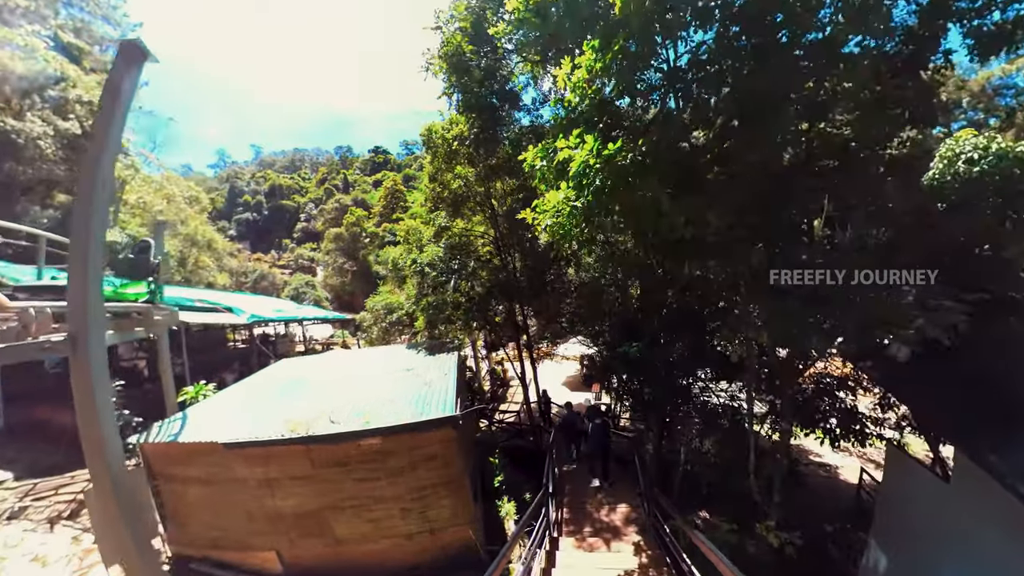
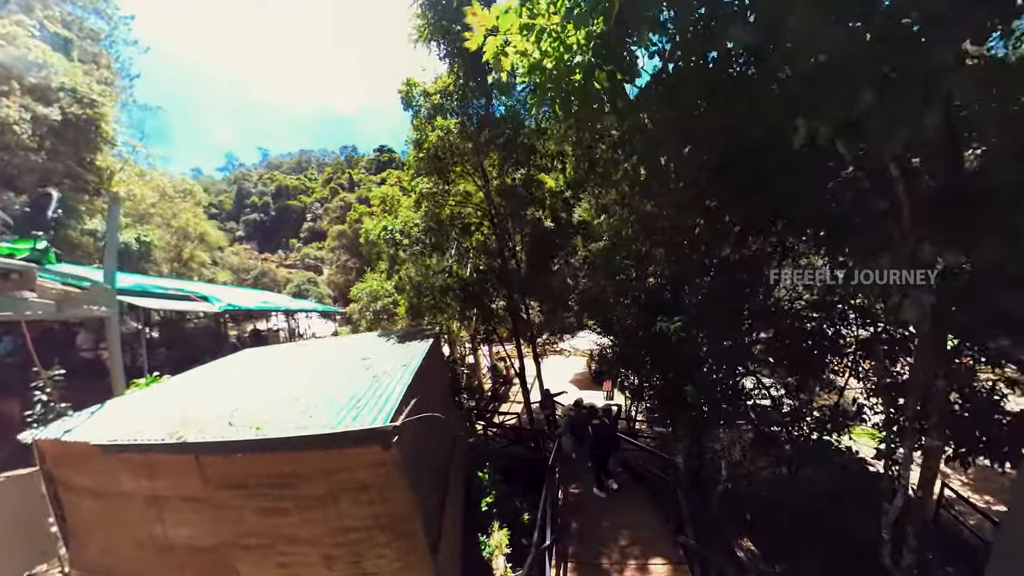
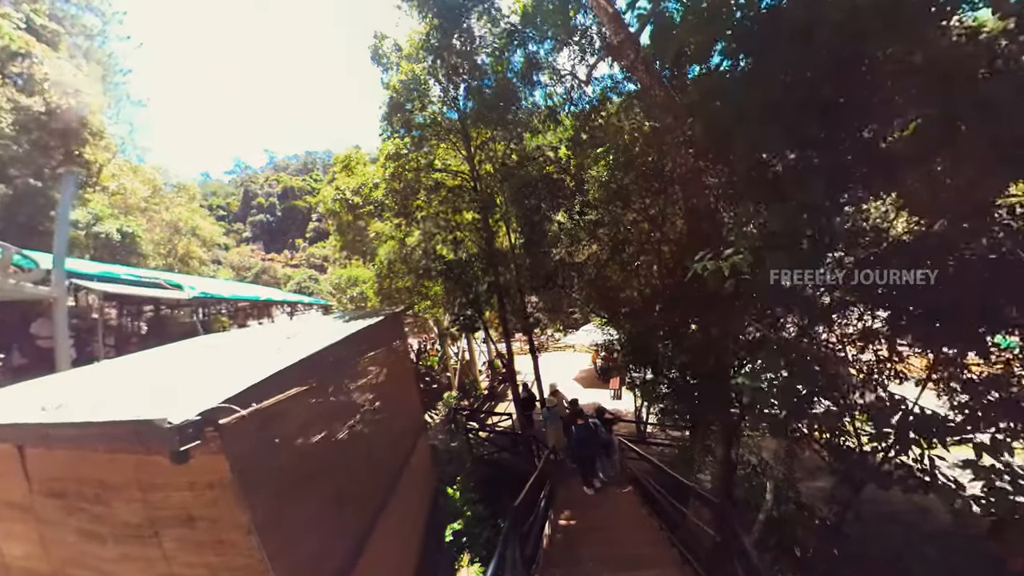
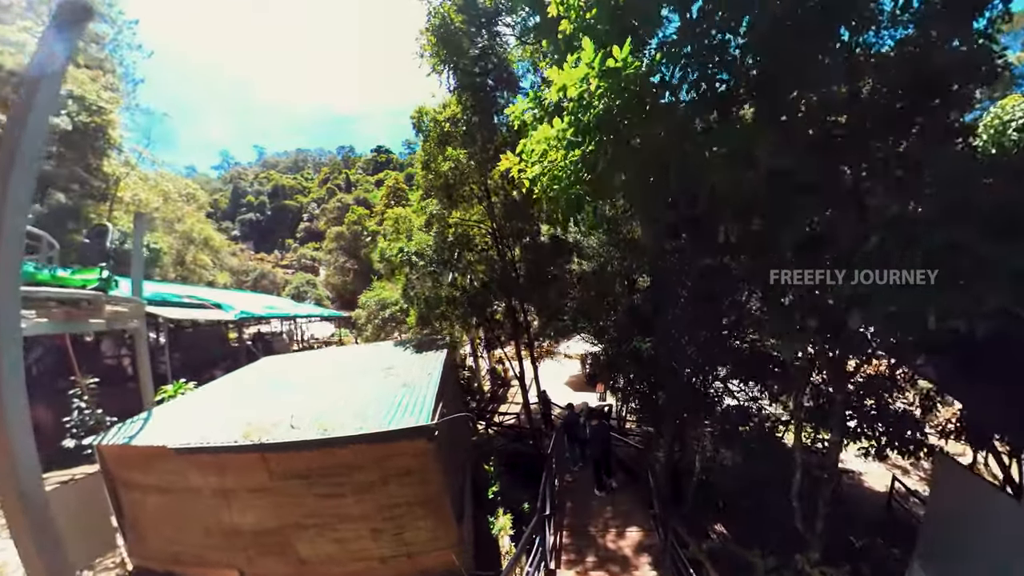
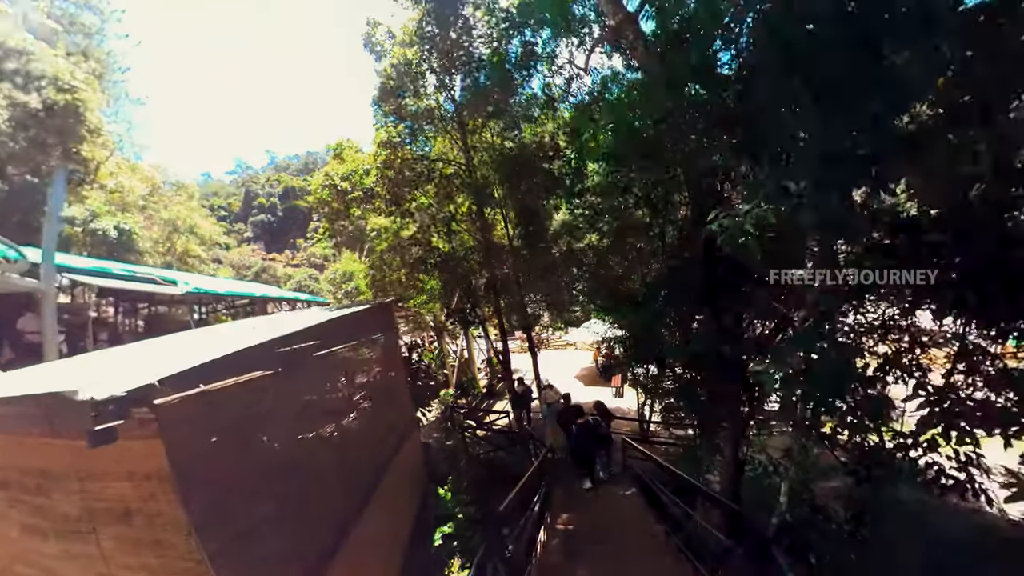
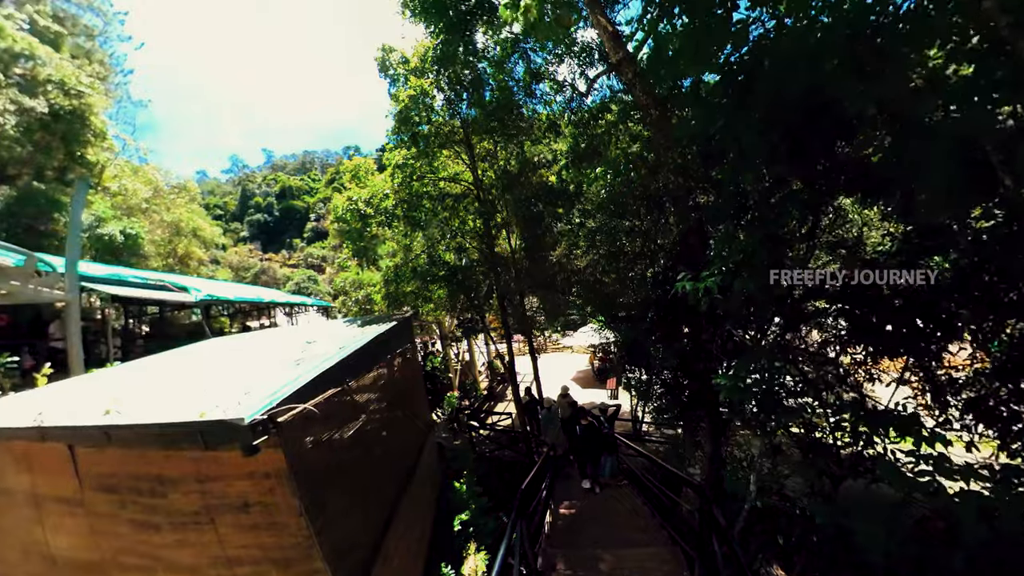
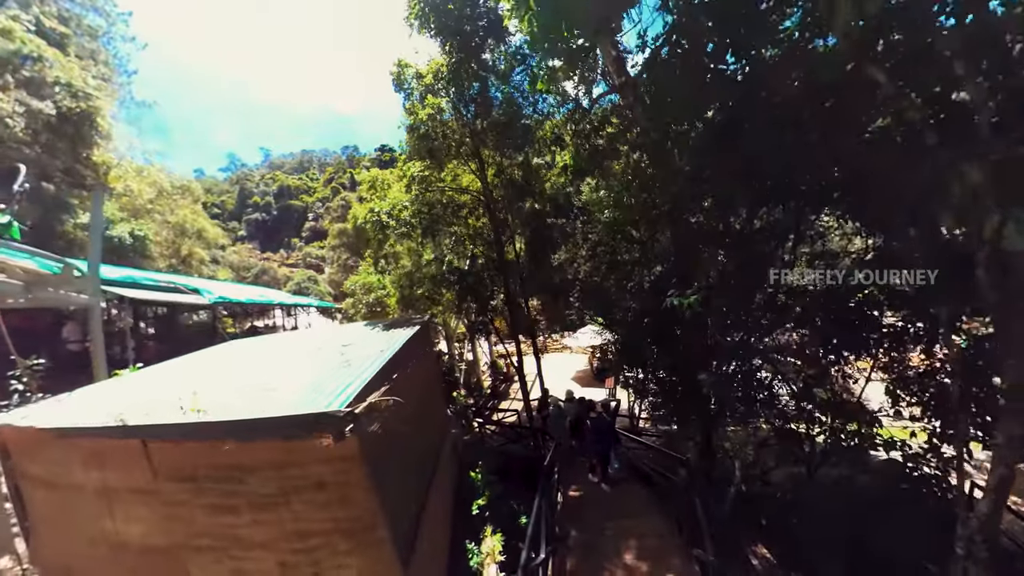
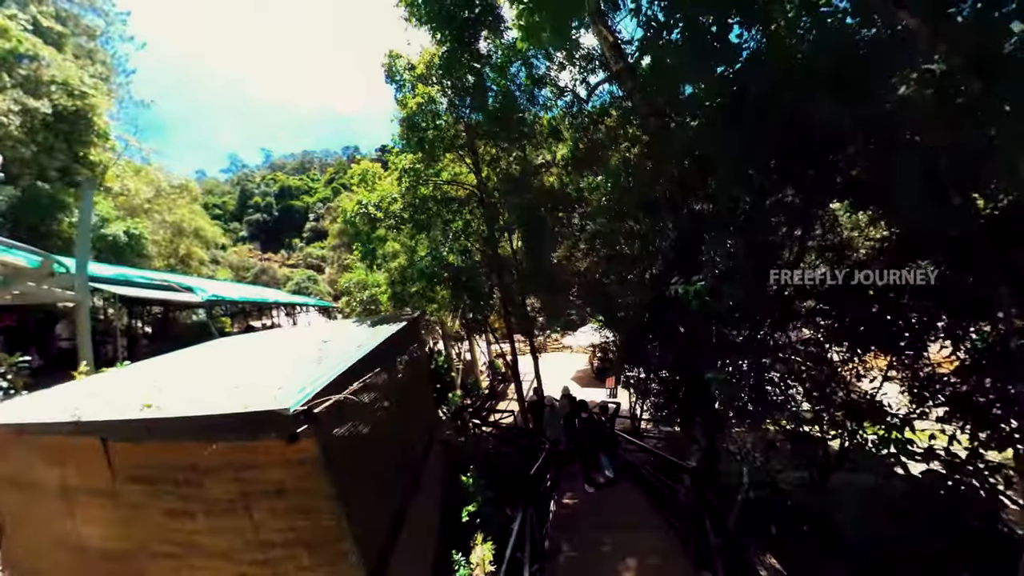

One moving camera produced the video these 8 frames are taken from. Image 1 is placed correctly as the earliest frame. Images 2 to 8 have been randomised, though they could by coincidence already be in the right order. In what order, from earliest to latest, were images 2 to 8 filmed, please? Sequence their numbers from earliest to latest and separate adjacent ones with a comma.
4, 2, 7, 8, 6, 3, 5
